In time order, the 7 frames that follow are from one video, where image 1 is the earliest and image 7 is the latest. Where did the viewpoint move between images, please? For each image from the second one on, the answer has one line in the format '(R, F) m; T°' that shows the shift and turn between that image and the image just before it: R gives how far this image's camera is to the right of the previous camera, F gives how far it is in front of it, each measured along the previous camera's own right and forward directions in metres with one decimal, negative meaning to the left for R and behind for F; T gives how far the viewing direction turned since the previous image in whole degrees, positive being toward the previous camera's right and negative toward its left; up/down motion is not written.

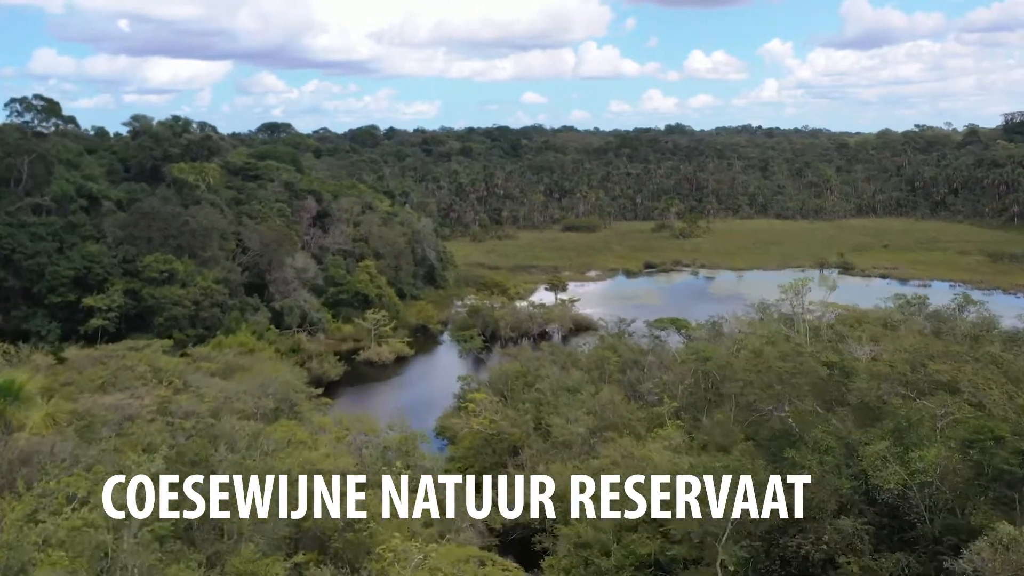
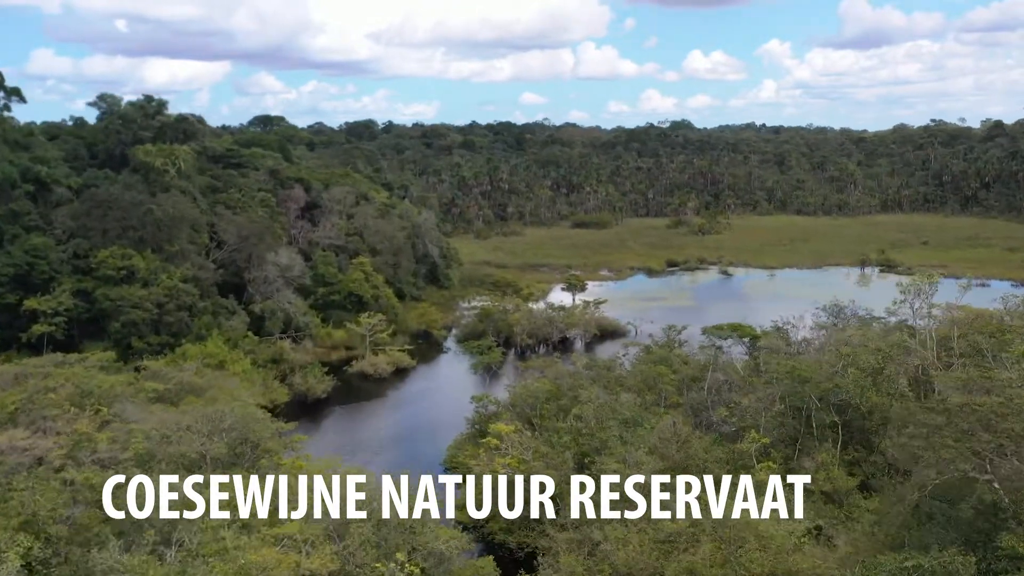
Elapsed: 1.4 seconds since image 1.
(-0.8, +8.1) m; 0°
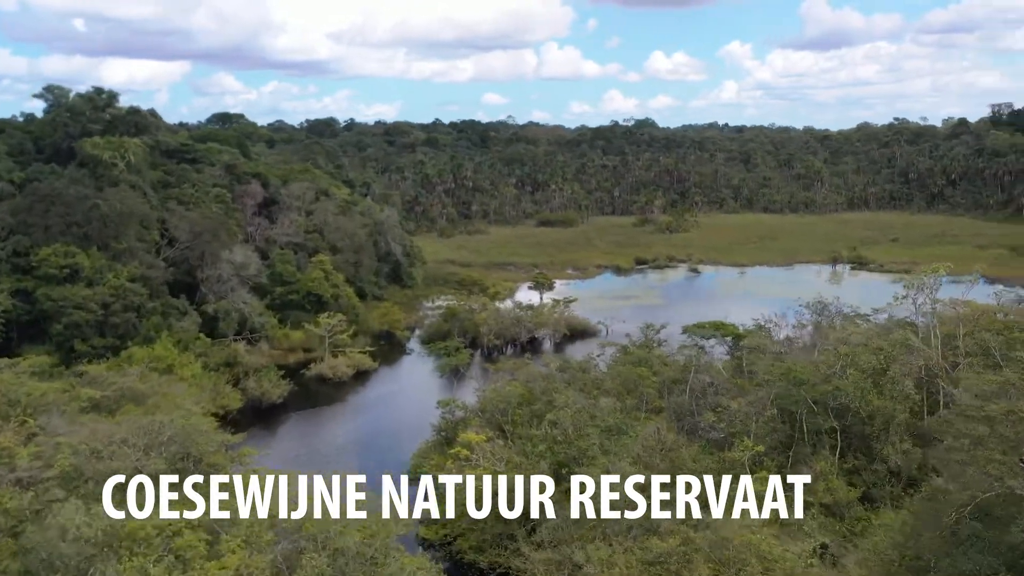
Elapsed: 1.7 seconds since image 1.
(-0.1, +2.2) m; +2°
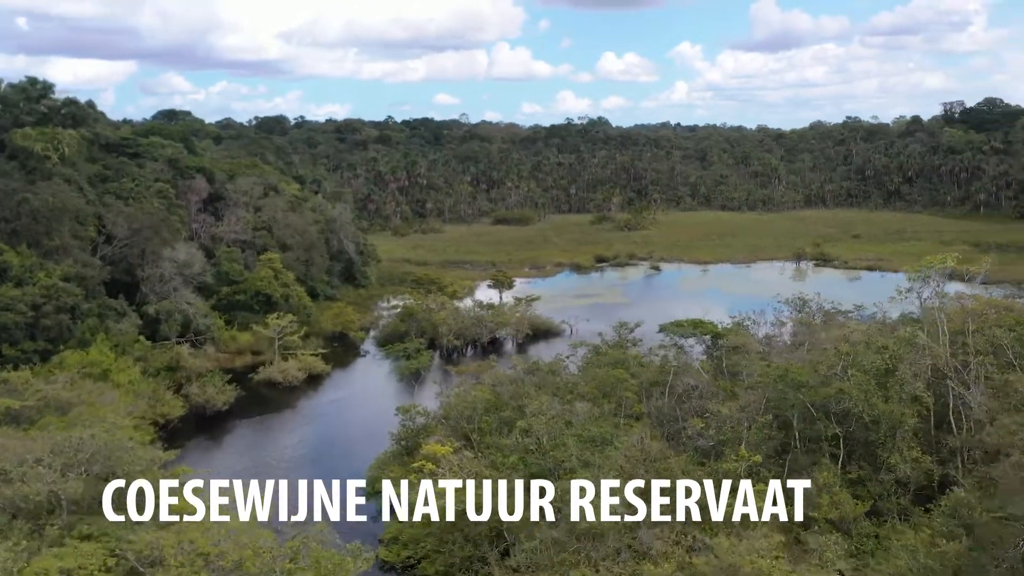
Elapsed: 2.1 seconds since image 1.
(-0.3, +2.4) m; +2°
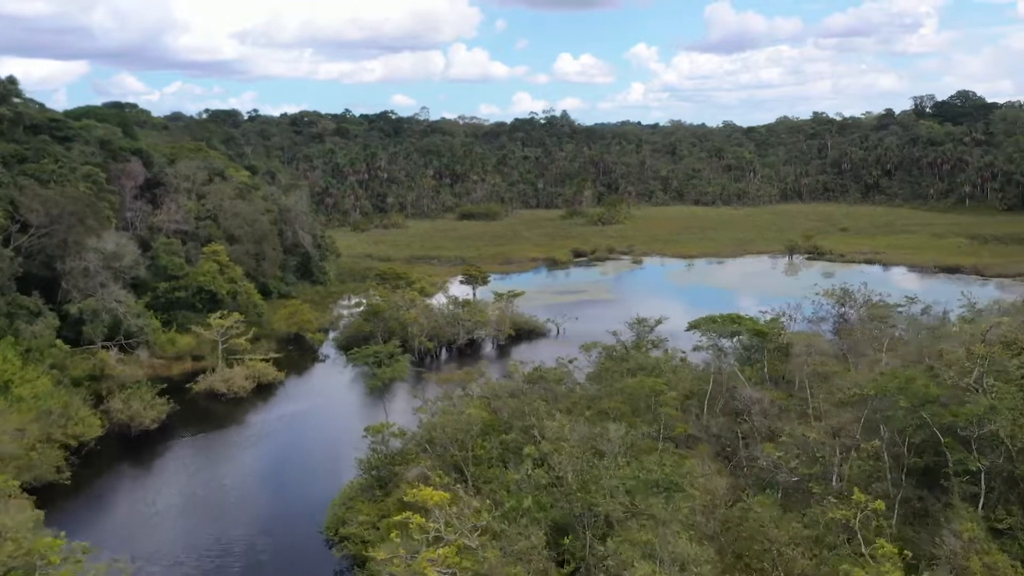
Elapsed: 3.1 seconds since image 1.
(-0.8, +6.0) m; +2°
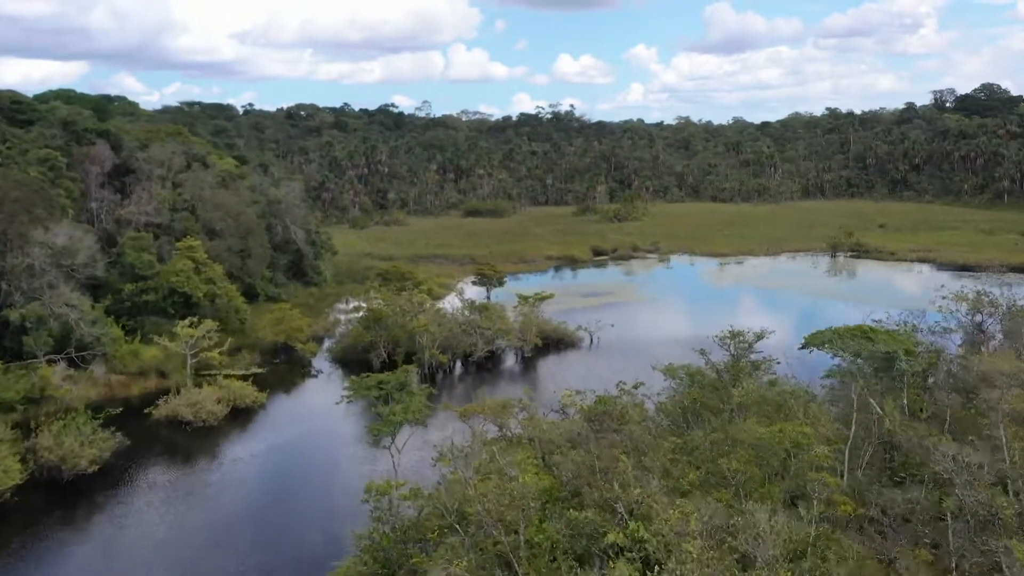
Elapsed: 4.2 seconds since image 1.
(-0.9, +6.7) m; 0°
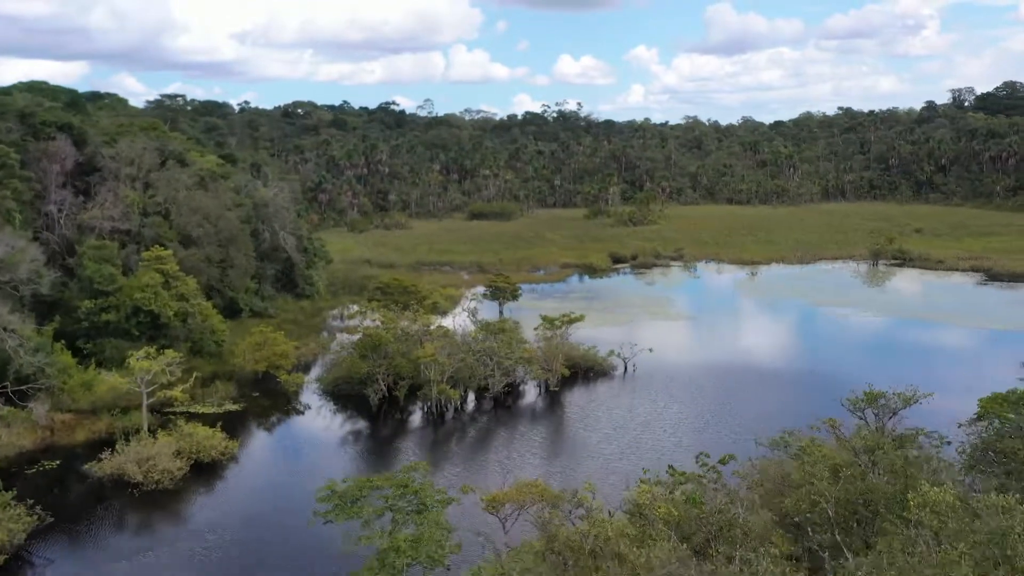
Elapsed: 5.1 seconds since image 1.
(-0.6, +5.6) m; 0°
